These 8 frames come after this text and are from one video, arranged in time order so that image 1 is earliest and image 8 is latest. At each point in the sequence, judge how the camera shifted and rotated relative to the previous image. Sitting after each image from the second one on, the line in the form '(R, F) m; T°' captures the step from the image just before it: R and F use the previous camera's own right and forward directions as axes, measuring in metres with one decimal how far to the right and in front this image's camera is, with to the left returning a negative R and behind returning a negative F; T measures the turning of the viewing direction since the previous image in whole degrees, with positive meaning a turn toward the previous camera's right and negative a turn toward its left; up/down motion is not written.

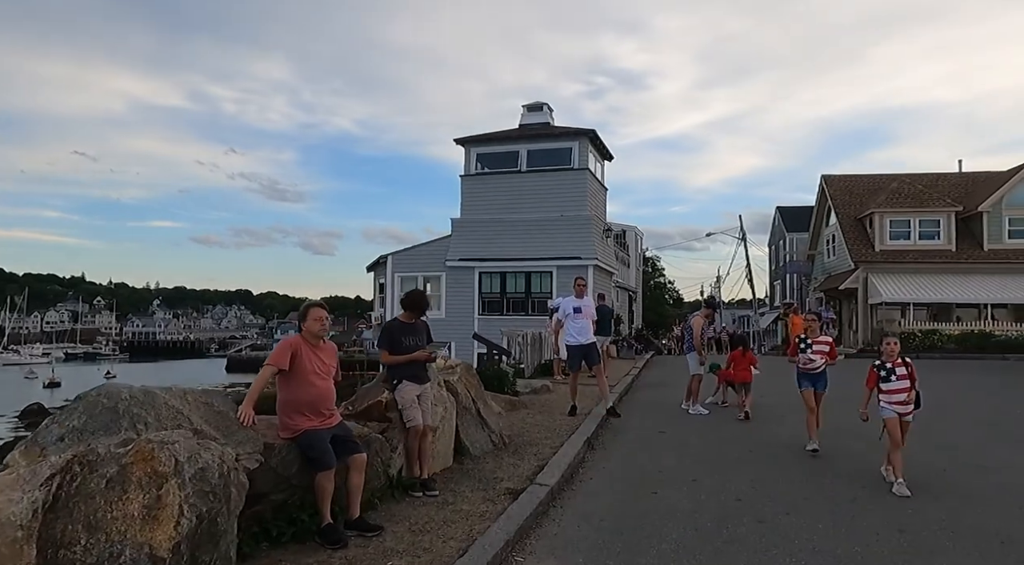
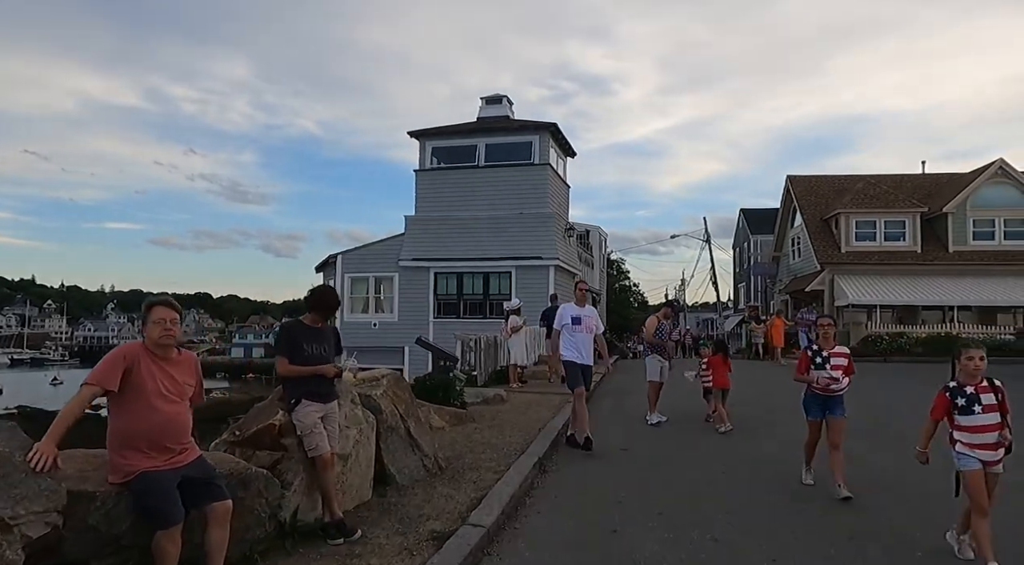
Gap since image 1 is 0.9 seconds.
(+0.3, +1.2) m; +3°
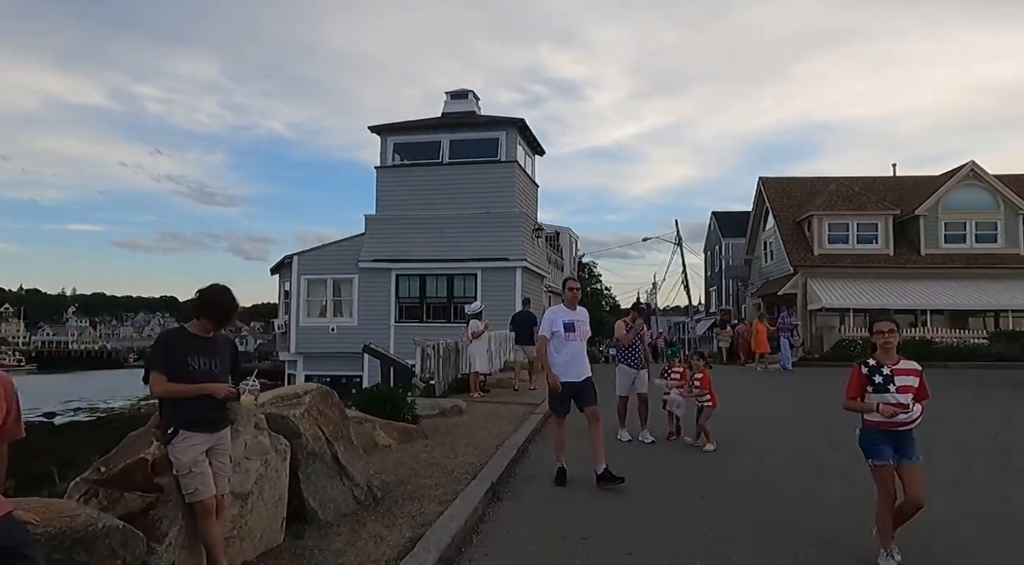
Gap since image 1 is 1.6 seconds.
(+0.2, +1.0) m; +2°
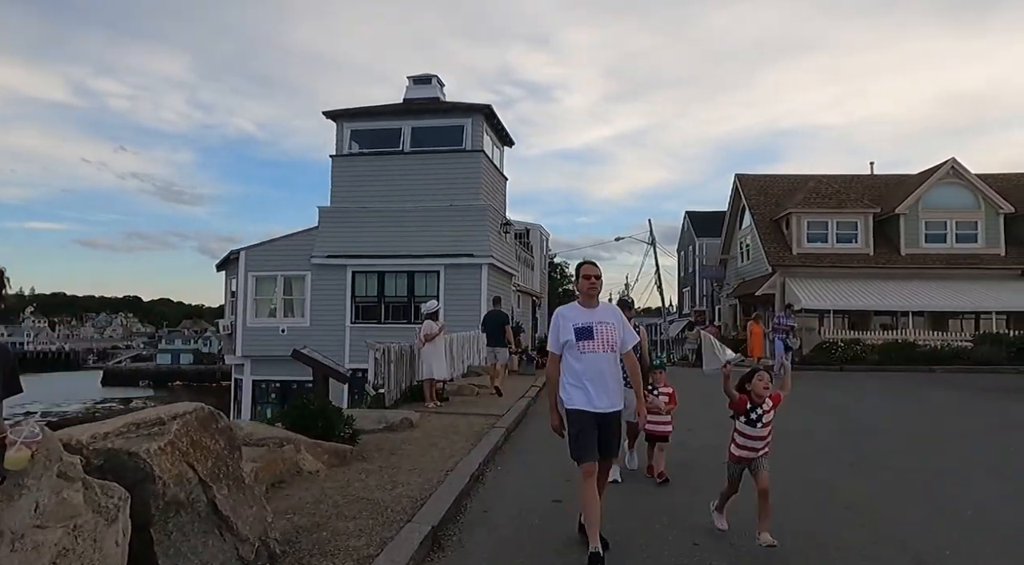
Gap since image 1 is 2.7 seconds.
(+0.2, +1.5) m; +2°
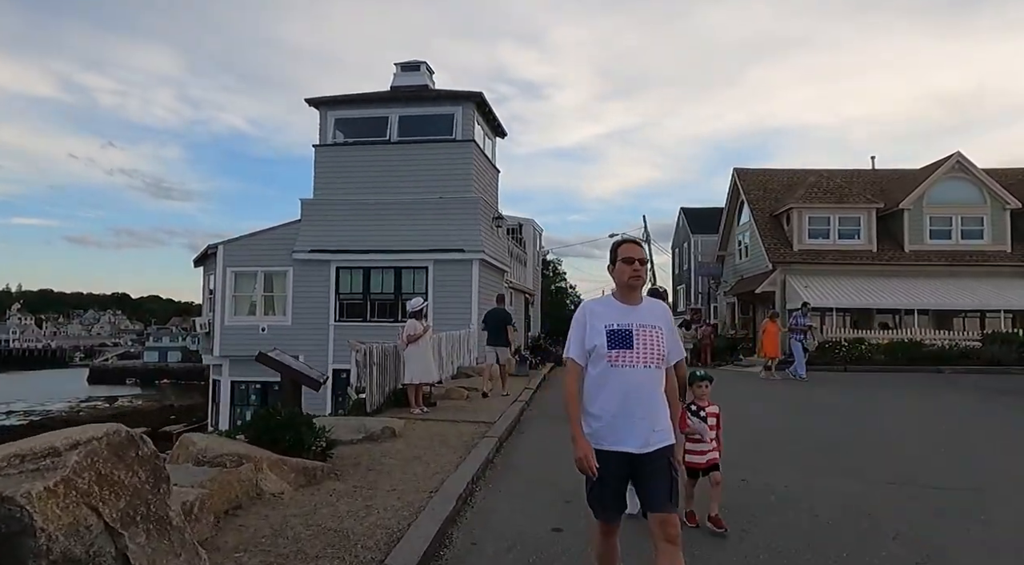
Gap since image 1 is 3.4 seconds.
(0.0, +1.0) m; +1°
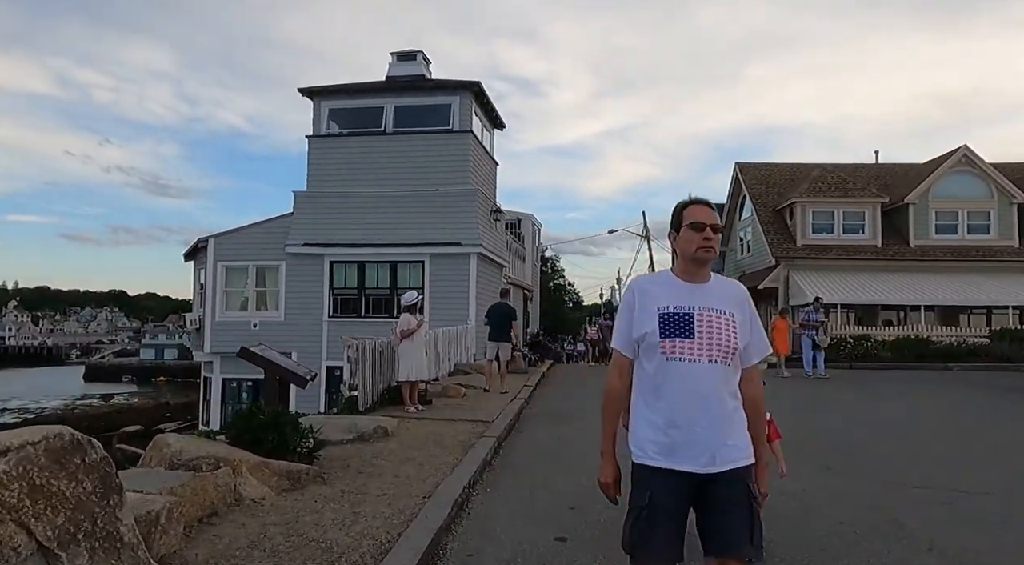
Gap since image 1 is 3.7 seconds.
(0.0, +0.5) m; 0°
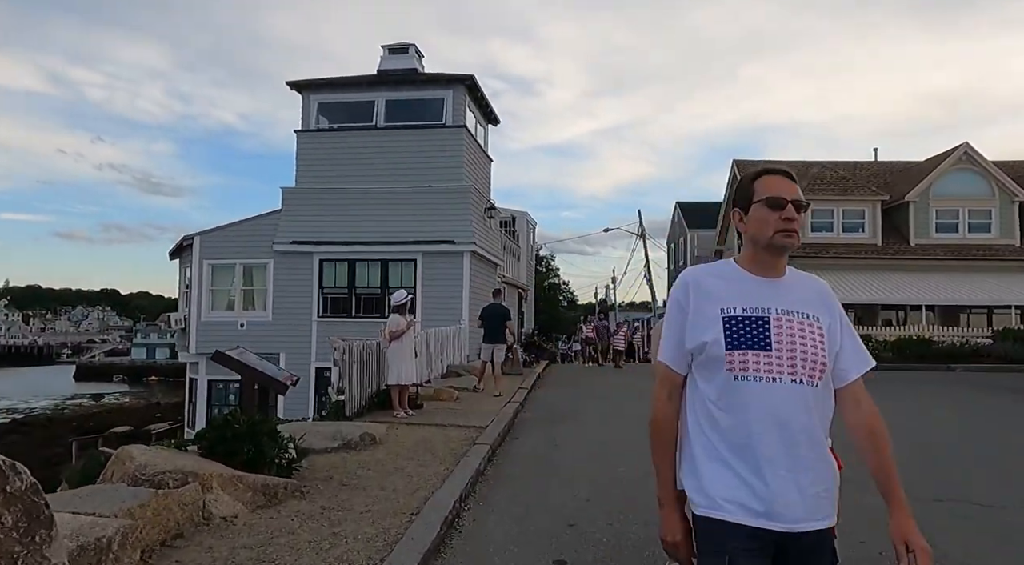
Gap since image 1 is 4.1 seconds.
(0.0, +0.5) m; 0°
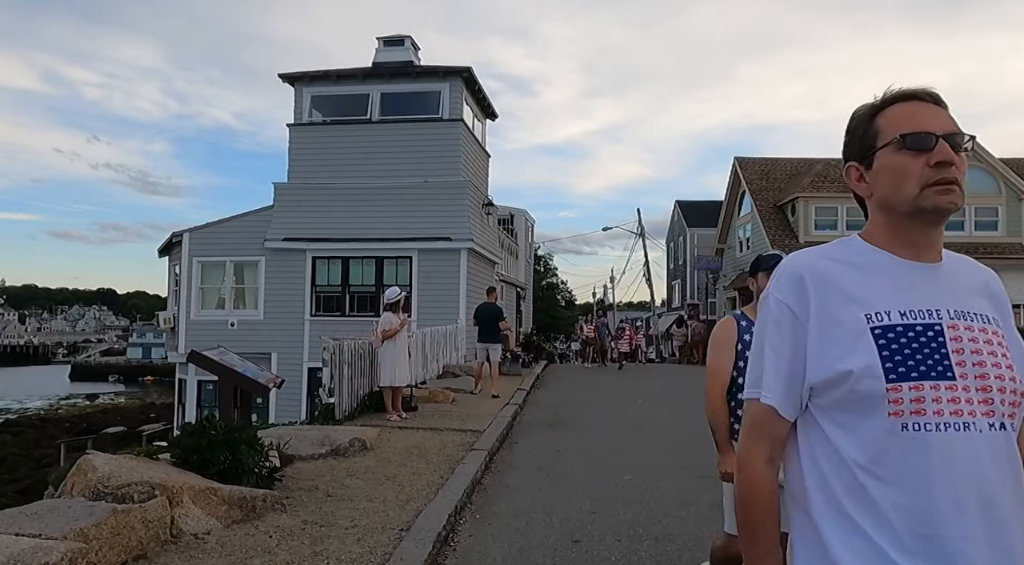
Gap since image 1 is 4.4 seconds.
(0.0, +0.5) m; 0°
